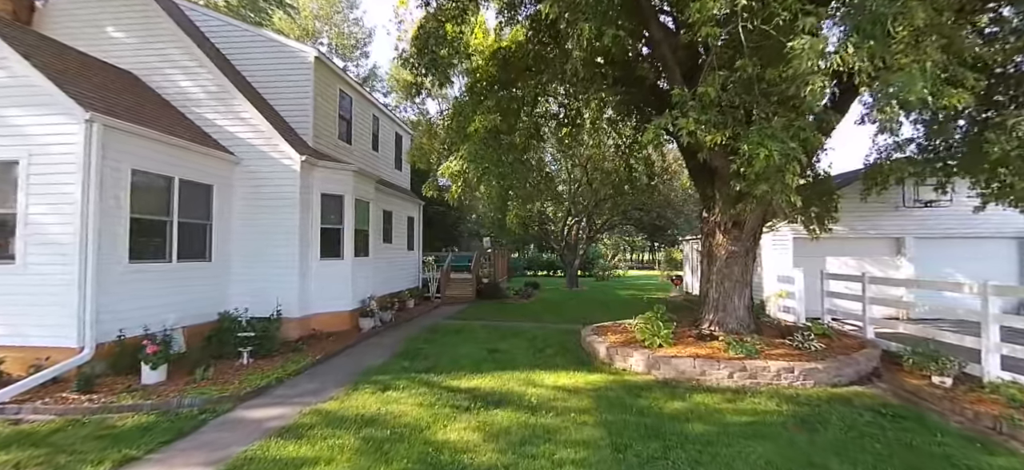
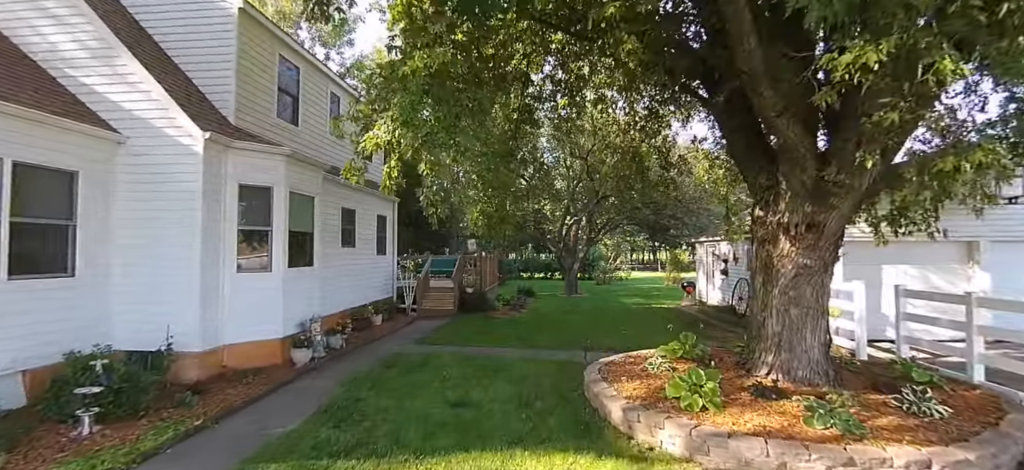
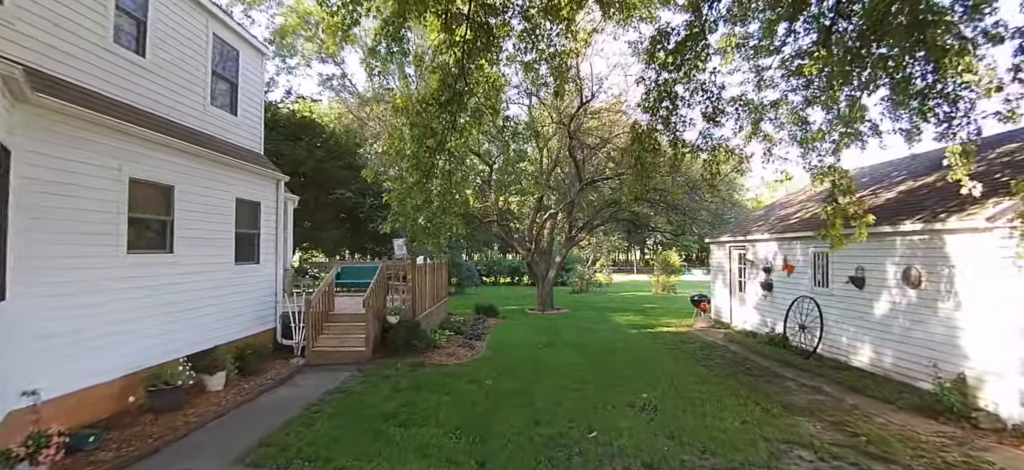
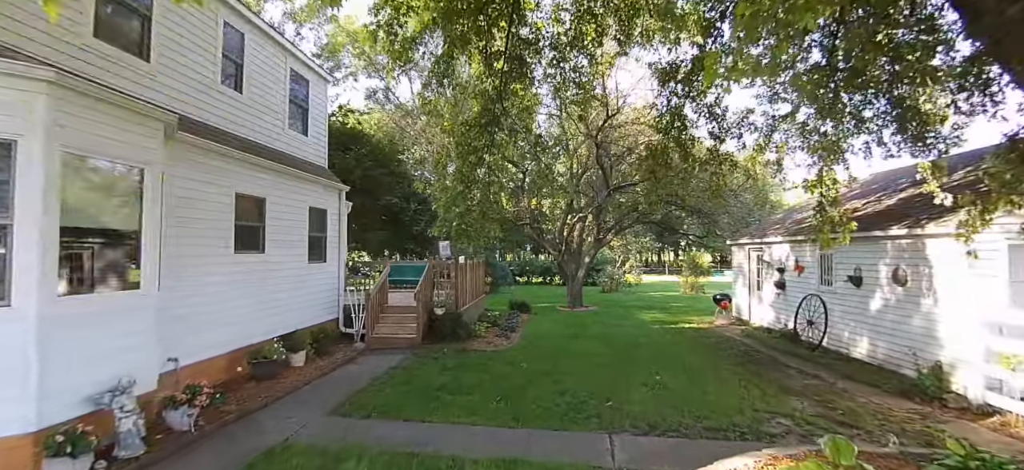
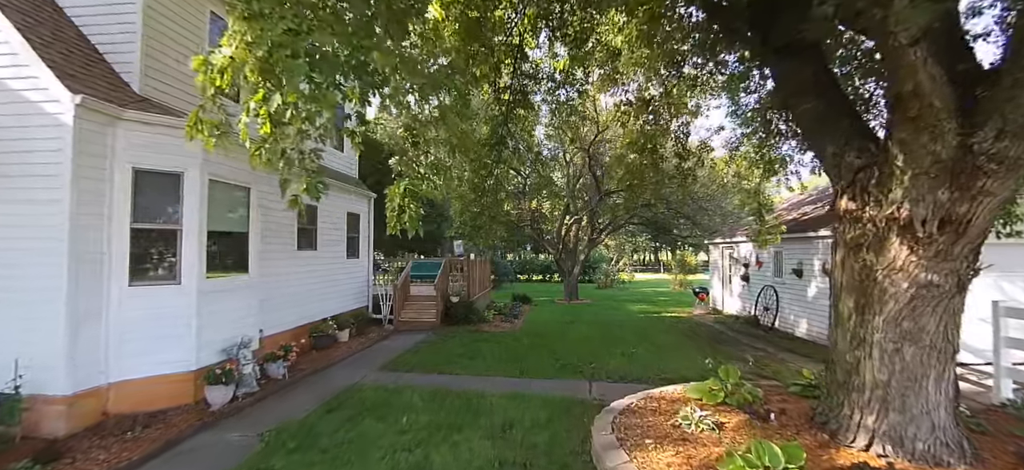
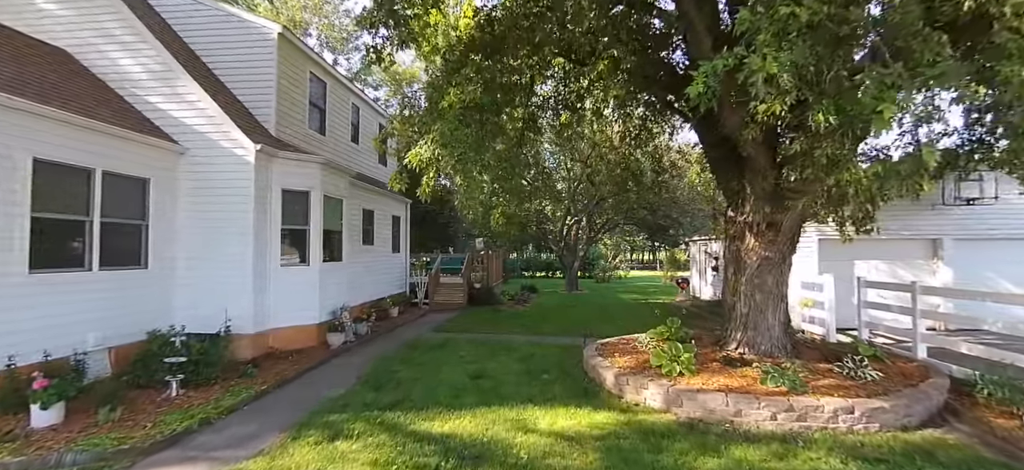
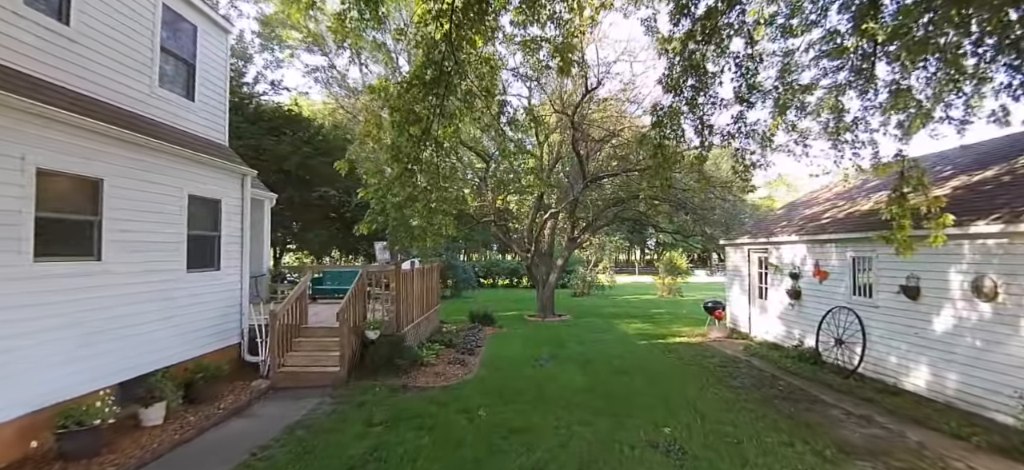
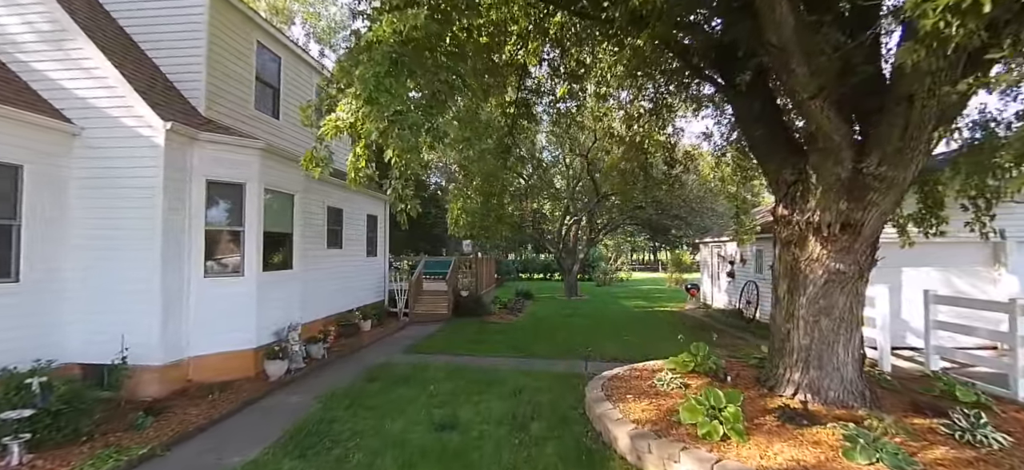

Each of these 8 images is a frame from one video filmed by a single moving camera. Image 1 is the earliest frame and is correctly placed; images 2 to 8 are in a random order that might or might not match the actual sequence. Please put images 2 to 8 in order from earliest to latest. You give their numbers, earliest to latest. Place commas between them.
6, 2, 8, 5, 4, 3, 7
